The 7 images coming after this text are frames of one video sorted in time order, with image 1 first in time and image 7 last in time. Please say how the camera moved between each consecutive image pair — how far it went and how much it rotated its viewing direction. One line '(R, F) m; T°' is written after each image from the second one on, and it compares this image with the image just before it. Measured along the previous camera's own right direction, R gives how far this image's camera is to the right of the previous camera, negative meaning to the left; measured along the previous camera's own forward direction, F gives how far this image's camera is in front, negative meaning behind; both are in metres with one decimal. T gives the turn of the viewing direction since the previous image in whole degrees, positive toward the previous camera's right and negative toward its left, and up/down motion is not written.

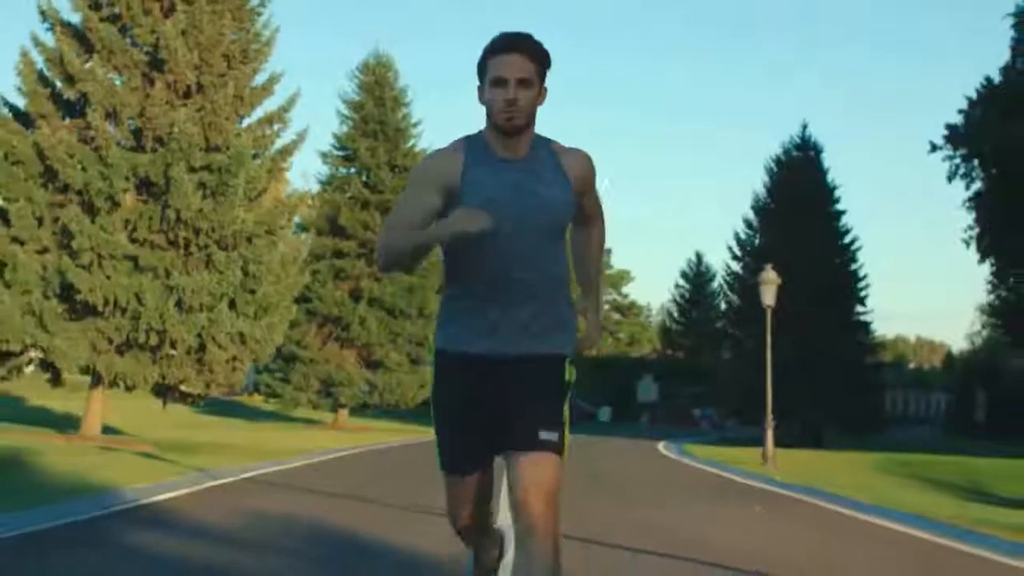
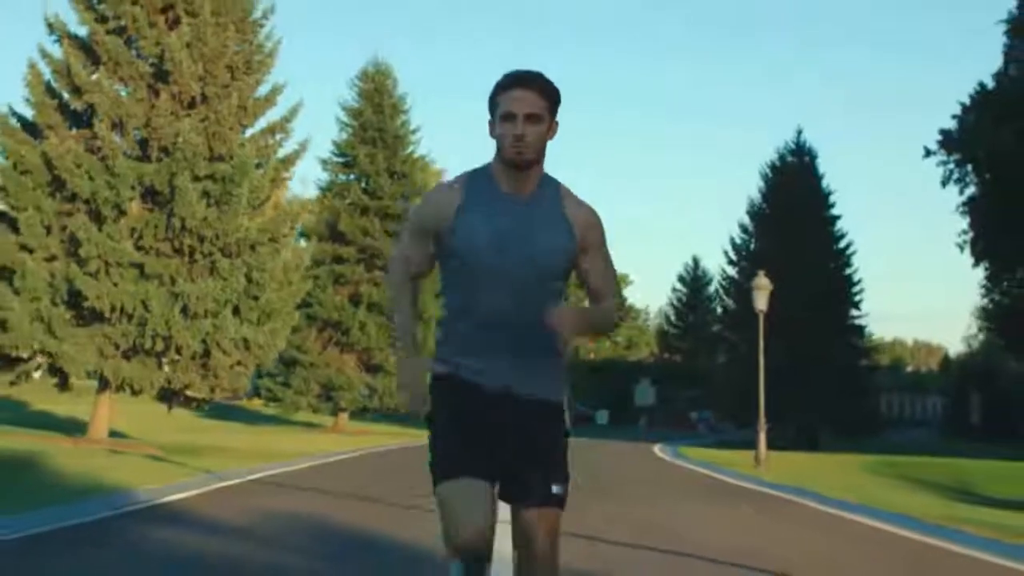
(0.0, -0.6) m; 0°
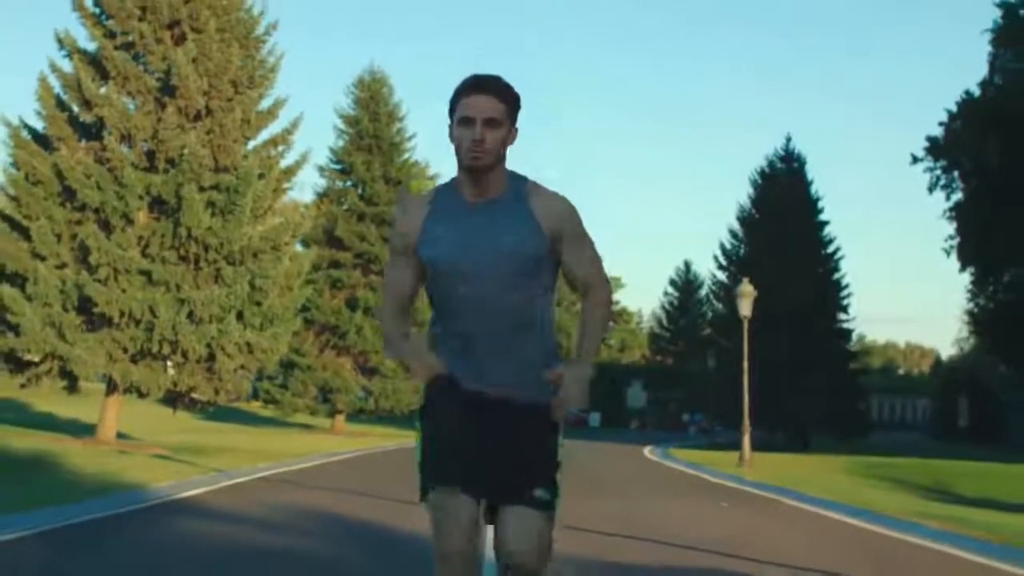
(0.0, -1.0) m; 0°
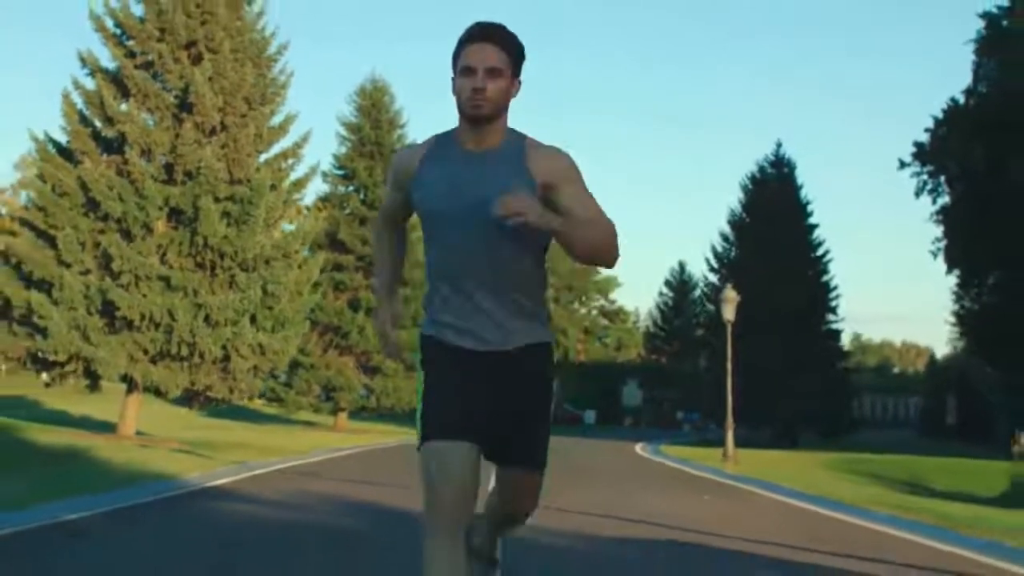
(0.0, -1.8) m; 0°
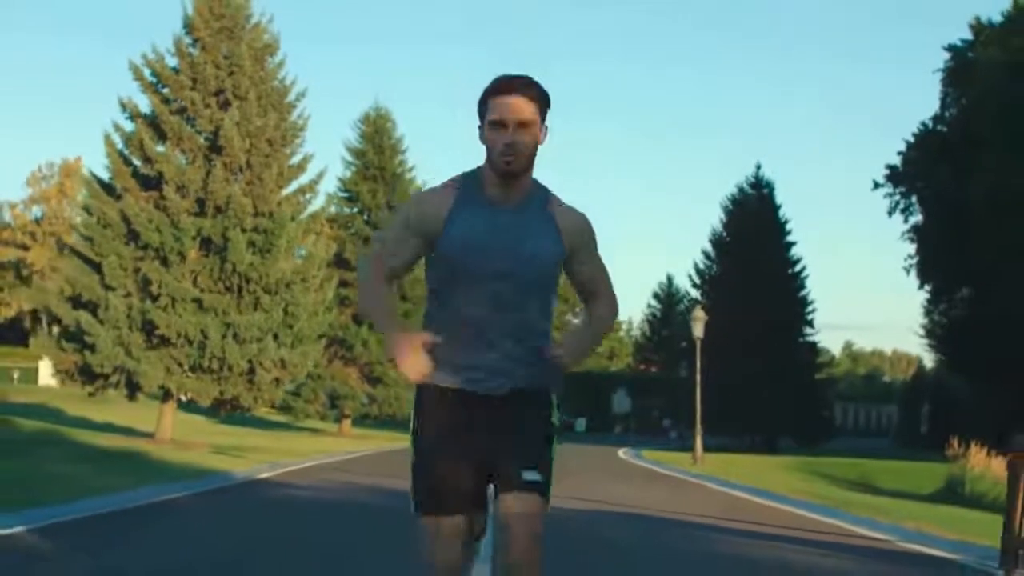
(0.0, -3.8) m; 0°
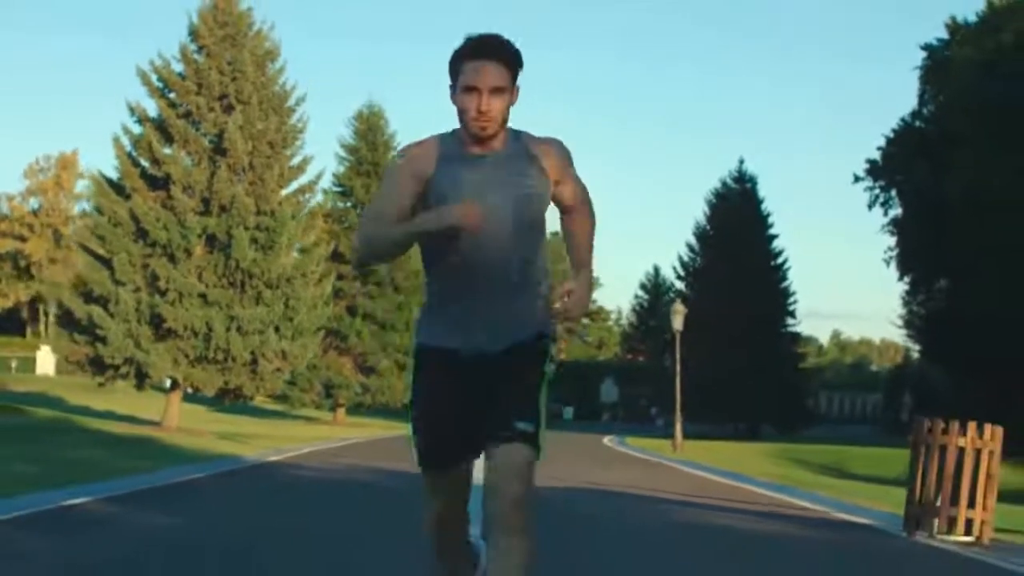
(0.0, -1.8) m; 0°
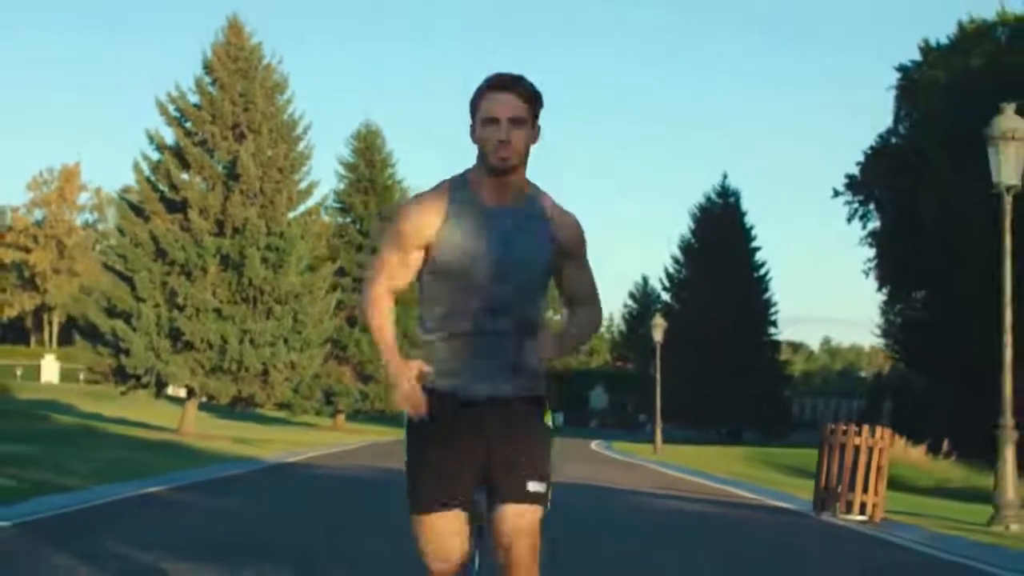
(0.0, -2.8) m; 0°
